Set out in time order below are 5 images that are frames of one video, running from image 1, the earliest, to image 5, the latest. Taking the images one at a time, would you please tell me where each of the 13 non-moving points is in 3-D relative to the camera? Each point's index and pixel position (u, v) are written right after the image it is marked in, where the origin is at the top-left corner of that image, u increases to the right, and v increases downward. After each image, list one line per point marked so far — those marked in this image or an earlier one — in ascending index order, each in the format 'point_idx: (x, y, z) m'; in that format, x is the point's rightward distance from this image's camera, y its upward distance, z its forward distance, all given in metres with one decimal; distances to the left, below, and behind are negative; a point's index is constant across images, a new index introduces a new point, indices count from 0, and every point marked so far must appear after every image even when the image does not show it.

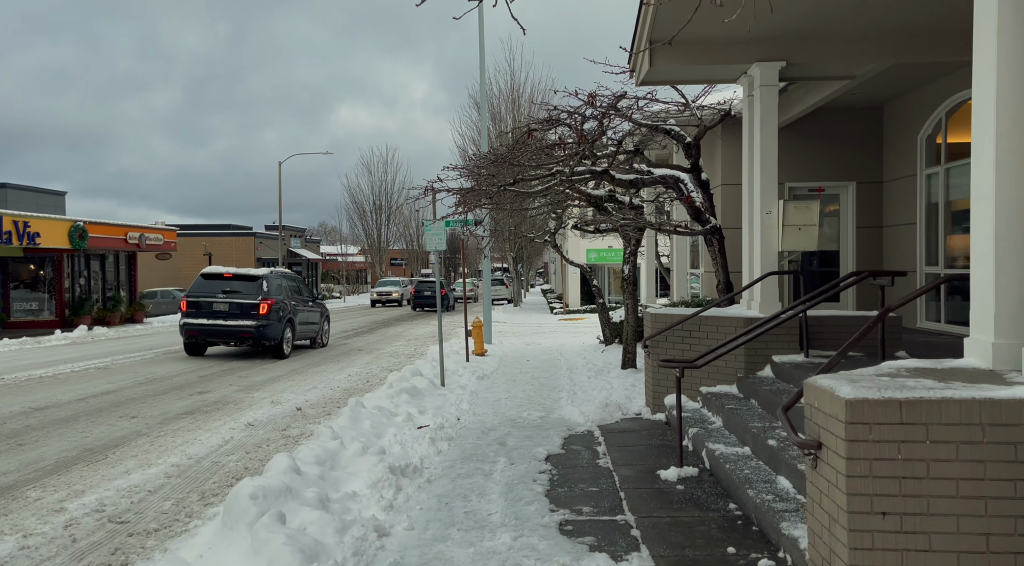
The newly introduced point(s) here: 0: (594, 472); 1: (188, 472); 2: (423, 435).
0: (+0.7, -1.6, +6.1) m
1: (-3.0, -1.7, +6.6) m
2: (-0.9, -1.6, +7.4) m
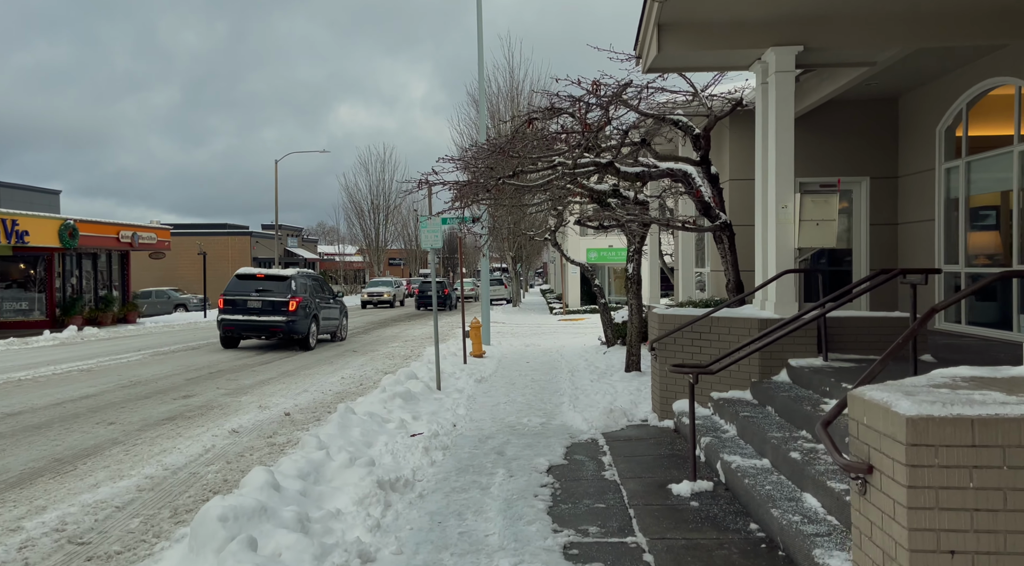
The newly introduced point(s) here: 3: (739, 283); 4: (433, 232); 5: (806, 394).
0: (+0.7, -1.6, +5.6) m
1: (-3.0, -1.7, +6.1) m
2: (-0.9, -1.6, +7.0) m
3: (+2.8, 0.0, +8.9) m
4: (-1.2, +0.8, +11.1) m
5: (+2.5, -1.0, +6.1) m
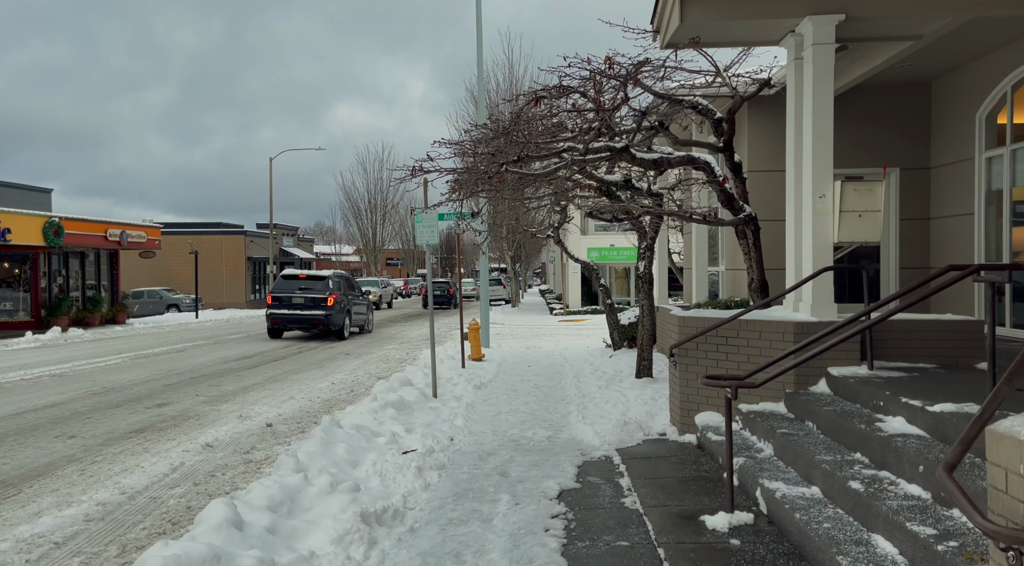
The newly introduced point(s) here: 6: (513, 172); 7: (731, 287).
0: (+0.7, -1.6, +4.8) m
1: (-3.0, -1.7, +5.3) m
2: (-0.9, -1.6, +6.2) m
3: (+2.9, 0.0, +8.2) m
4: (-1.2, +0.8, +10.3) m
5: (+2.6, -0.9, +5.4) m
6: (0.0, +1.1, +7.1) m
7: (+3.4, -0.1, +10.9) m
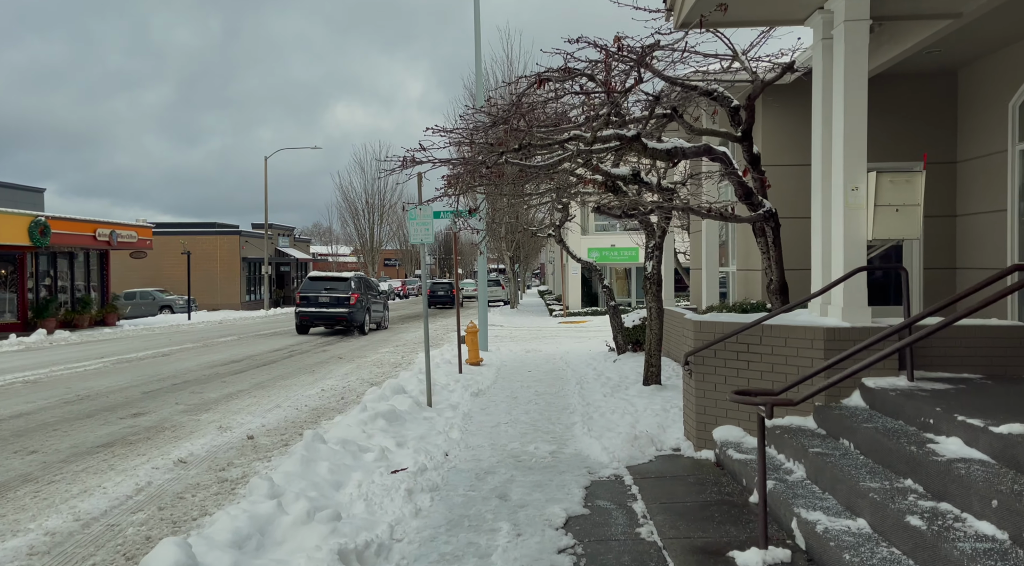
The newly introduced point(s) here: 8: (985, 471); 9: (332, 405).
0: (+0.7, -1.6, +4.2) m
1: (-2.9, -1.7, +4.7) m
2: (-0.9, -1.6, +5.6) m
3: (+2.9, 0.0, +7.6) m
4: (-1.2, +0.8, +9.7) m
5: (+2.6, -1.0, +4.8) m
6: (0.0, +1.1, +6.5) m
7: (+3.4, -0.1, +10.3) m
8: (+2.5, -1.0, +3.7) m
9: (-2.5, -1.7, +10.0) m
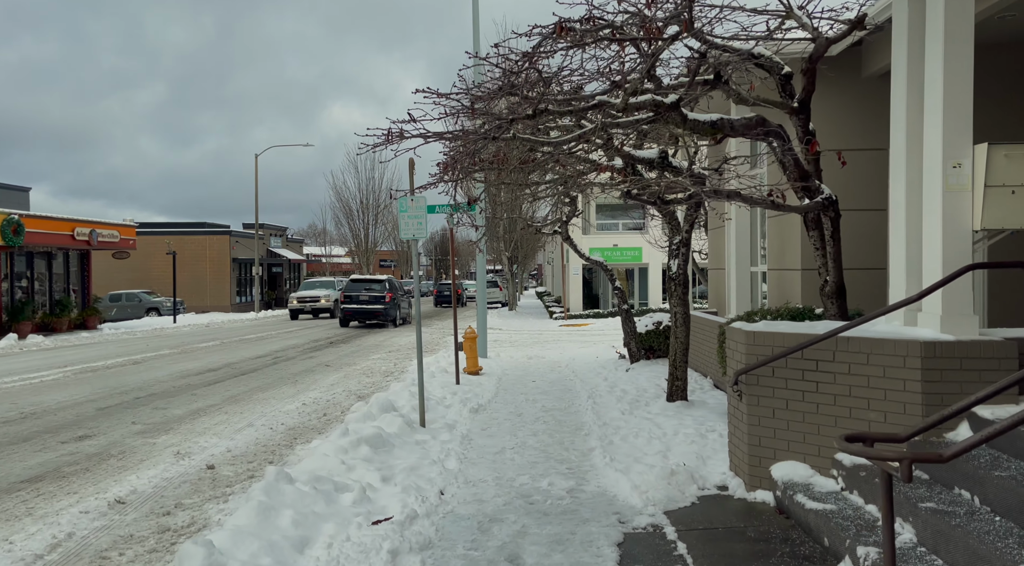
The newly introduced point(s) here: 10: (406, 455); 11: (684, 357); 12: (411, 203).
0: (+0.8, -1.6, +3.0) m
1: (-2.9, -1.7, +3.5) m
2: (-0.8, -1.6, +4.4) m
3: (+2.9, 0.0, +6.4) m
4: (-1.1, +0.8, +8.5) m
5: (+2.6, -1.0, +3.6) m
6: (+0.1, +1.1, +5.3) m
7: (+3.4, -0.1, +9.1) m
8: (+2.6, -1.0, +2.6) m
9: (-2.5, -1.7, +8.8) m
10: (-1.0, -1.6, +6.7) m
11: (+2.0, -0.9, +8.3) m
12: (-1.2, +0.9, +8.4) m
